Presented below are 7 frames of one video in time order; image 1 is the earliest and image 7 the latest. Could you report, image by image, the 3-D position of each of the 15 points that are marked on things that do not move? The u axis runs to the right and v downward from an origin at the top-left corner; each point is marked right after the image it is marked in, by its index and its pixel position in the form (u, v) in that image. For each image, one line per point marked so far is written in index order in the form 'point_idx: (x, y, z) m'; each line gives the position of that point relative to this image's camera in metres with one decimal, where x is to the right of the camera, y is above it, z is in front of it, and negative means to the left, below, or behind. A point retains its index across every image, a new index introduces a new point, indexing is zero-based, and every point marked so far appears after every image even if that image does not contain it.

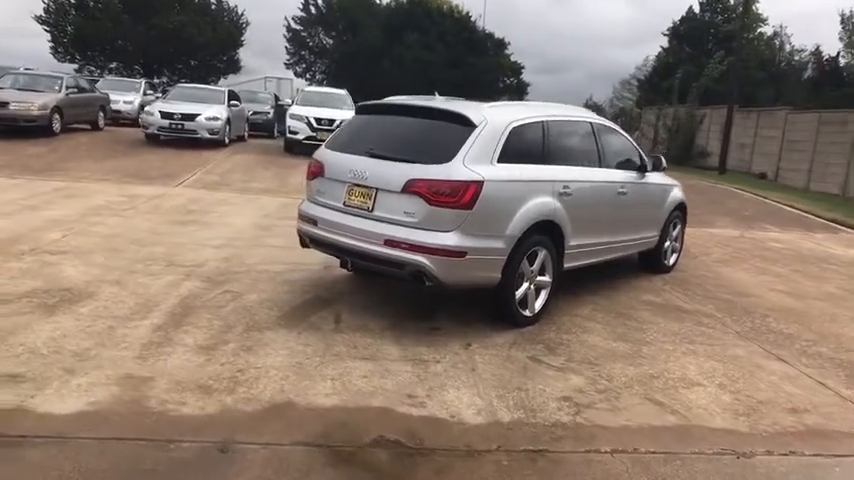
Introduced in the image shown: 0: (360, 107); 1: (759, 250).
0: (-0.6, +1.4, +6.4) m
1: (+5.9, -0.2, +10.9) m
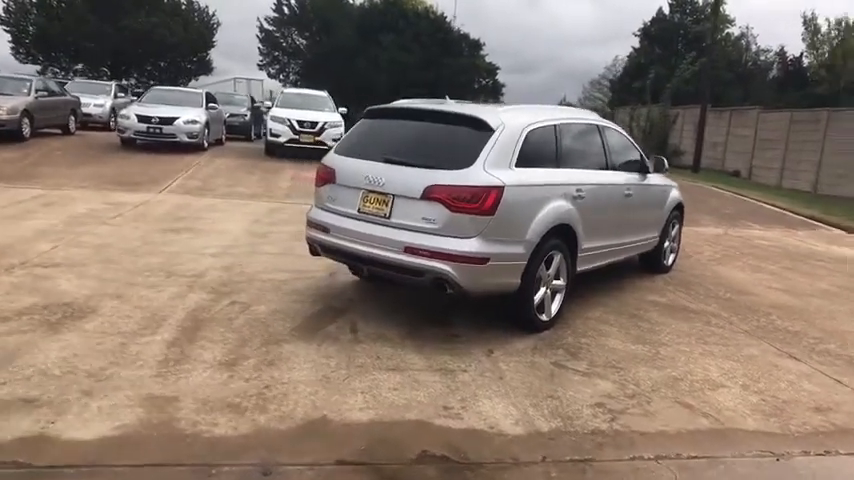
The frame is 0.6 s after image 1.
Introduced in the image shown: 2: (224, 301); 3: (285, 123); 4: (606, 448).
0: (-0.6, +1.3, +6.3) m
1: (+5.8, -0.2, +11.0) m
2: (-2.0, -0.6, +6.0) m
3: (-3.9, +3.2, +16.8) m
4: (+1.1, -1.3, +3.9) m
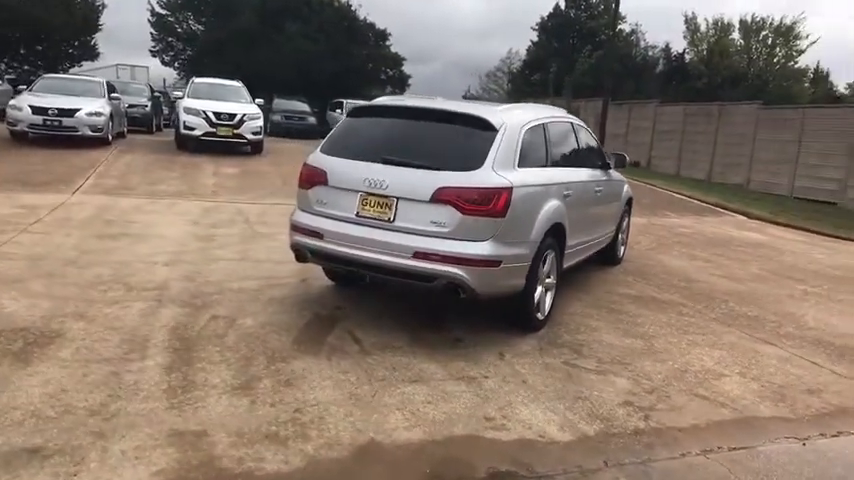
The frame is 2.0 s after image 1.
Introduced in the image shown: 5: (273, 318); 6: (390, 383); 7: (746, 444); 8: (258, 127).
0: (-0.7, +1.3, +6.0) m
1: (+4.8, +0.1, +11.8) m
2: (-2.0, -0.7, +5.5) m
3: (-5.8, +3.2, +15.8) m
4: (+1.5, -1.3, +3.9) m
5: (-1.4, -0.7, +5.7) m
6: (-0.3, -1.1, +4.5) m
7: (+2.1, -1.3, +4.1) m
8: (-4.5, +3.0, +16.4) m
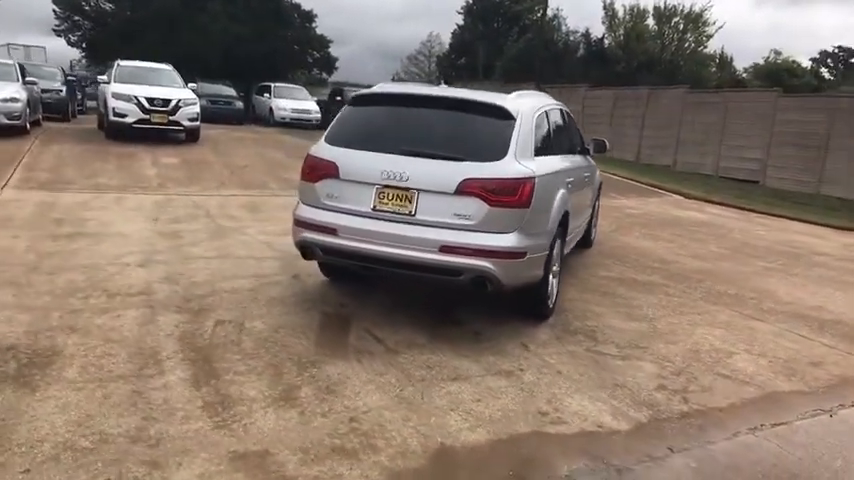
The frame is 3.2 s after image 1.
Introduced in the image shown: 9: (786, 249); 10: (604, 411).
0: (-0.7, +1.3, +5.8) m
1: (+4.0, +0.4, +12.2) m
2: (-1.8, -0.7, +5.2) m
3: (-7.1, +3.3, +14.7) m
4: (+1.8, -1.2, +4.0) m
5: (-1.3, -0.7, +5.4) m
6: (0.0, -1.0, +4.4) m
7: (+2.5, -1.2, +4.2) m
8: (-5.9, +3.2, +15.5) m
9: (+5.9, -0.2, +10.2) m
10: (+1.2, -1.2, +4.2) m
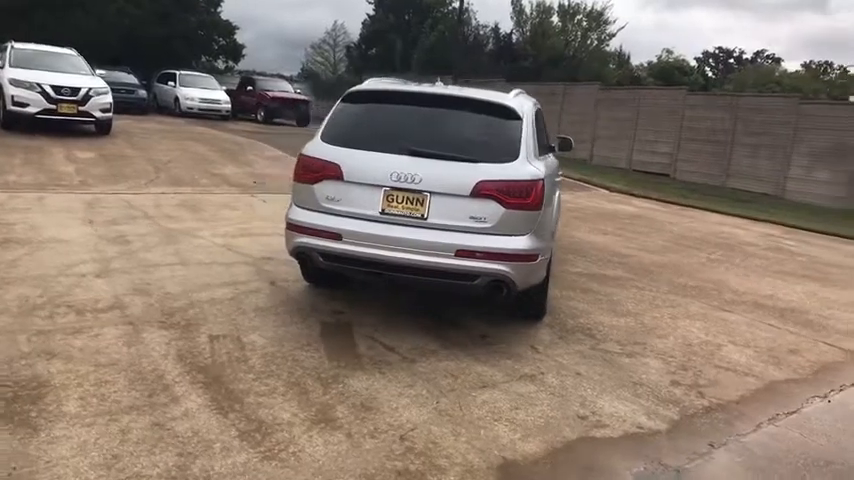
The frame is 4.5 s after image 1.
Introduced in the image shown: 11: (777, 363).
0: (-0.7, +1.3, +5.5) m
1: (+2.9, +0.6, +12.6) m
2: (-1.7, -0.8, +4.7) m
3: (-8.5, +3.3, +13.2) m
4: (+2.1, -1.2, +4.2) m
5: (-1.2, -0.7, +5.0) m
6: (+0.3, -1.1, +4.2) m
7: (+2.7, -1.2, +4.5) m
8: (-7.4, +3.2, +14.2) m
9: (+5.2, 0.0, +10.9) m
10: (+1.4, -1.2, +4.2) m
11: (+3.1, -1.1, +5.4) m
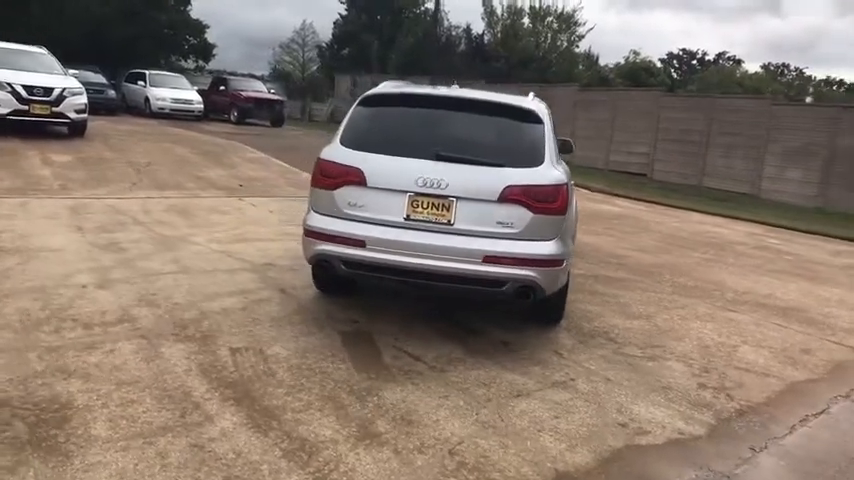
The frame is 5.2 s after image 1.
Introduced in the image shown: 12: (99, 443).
0: (-0.5, +1.2, +5.3) m
1: (+2.7, +0.6, +12.6) m
2: (-1.5, -0.8, +4.5) m
3: (-8.7, +3.1, +12.7) m
4: (+2.3, -1.3, +4.2) m
5: (-1.0, -0.8, +4.9) m
6: (+0.5, -1.1, +4.2) m
7: (+2.9, -1.2, +4.6) m
8: (-7.7, +3.0, +13.7) m
9: (+5.0, 0.0, +11.1) m
10: (+1.7, -1.2, +4.2) m
11: (+3.2, -1.1, +5.5) m
12: (-1.7, -1.1, +3.2) m
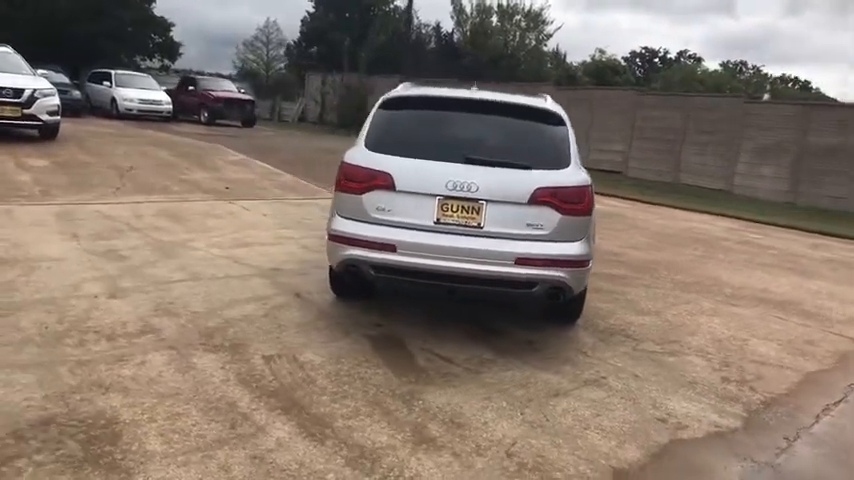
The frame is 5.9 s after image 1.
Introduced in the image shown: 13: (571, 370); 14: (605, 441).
0: (-0.3, +1.2, +5.3) m
1: (+2.5, +0.6, +12.8) m
2: (-1.2, -0.9, +4.5) m
3: (-9.0, +3.0, +12.2) m
4: (+2.6, -1.3, +4.4) m
5: (-0.7, -0.8, +4.8) m
6: (+0.8, -1.1, +4.2) m
7: (+3.2, -1.2, +4.7) m
8: (-8.0, +2.9, +13.3) m
9: (+4.9, +0.1, +11.4) m
10: (+2.0, -1.2, +4.3) m
11: (+3.4, -1.0, +5.7) m
12: (-1.4, -1.1, +3.2) m
13: (+1.1, -1.0, +4.8) m
14: (+1.1, -1.2, +3.8) m
